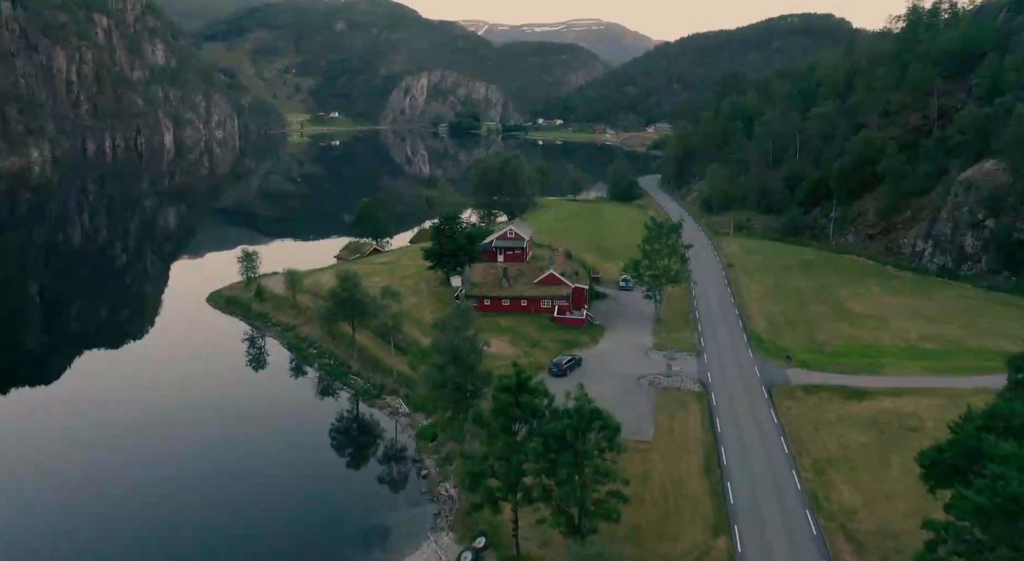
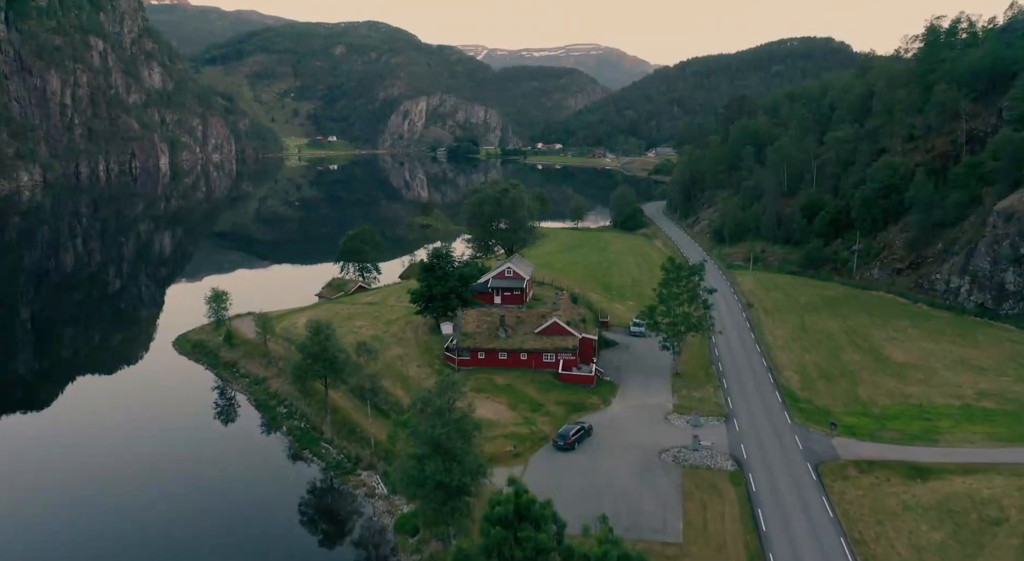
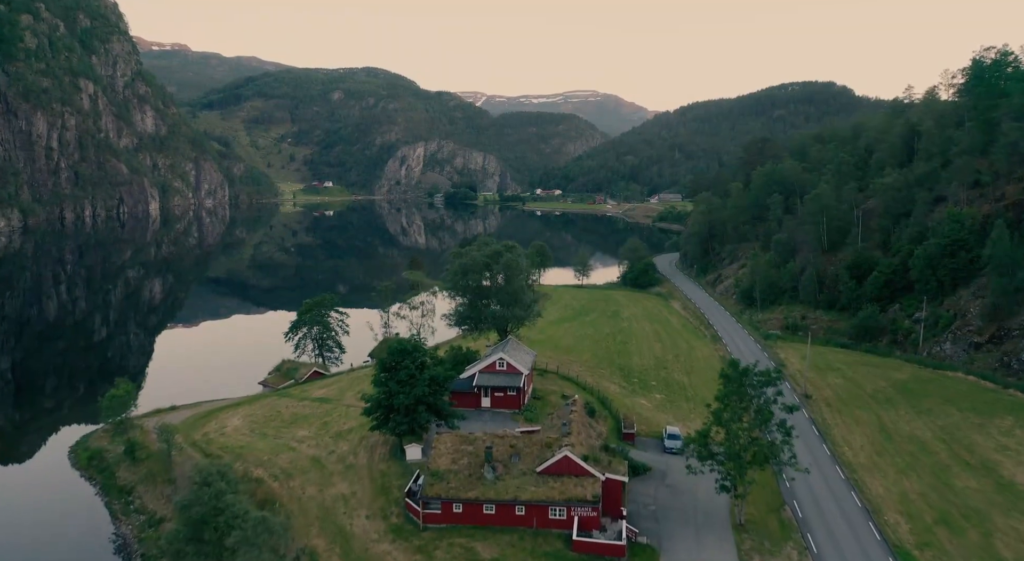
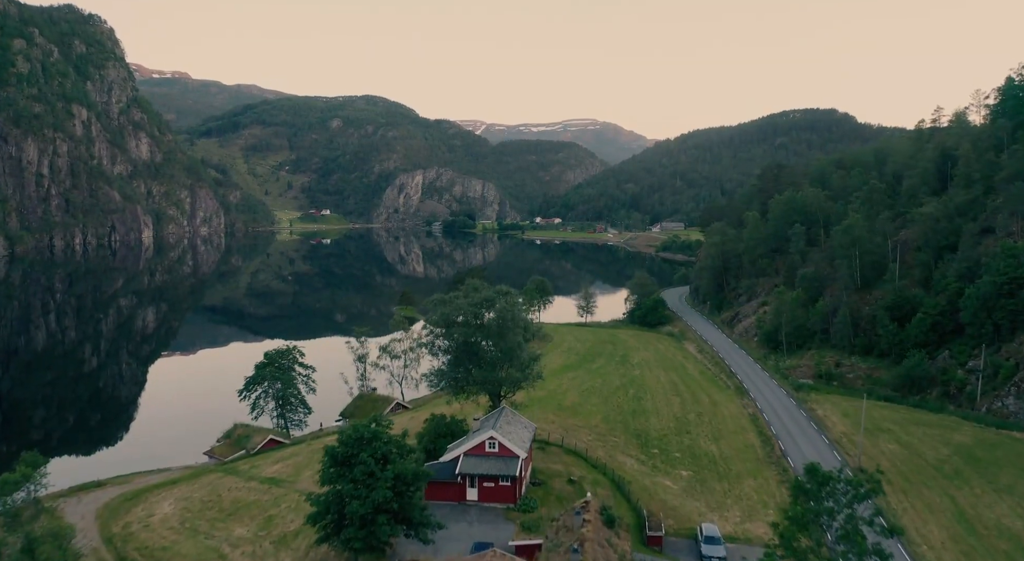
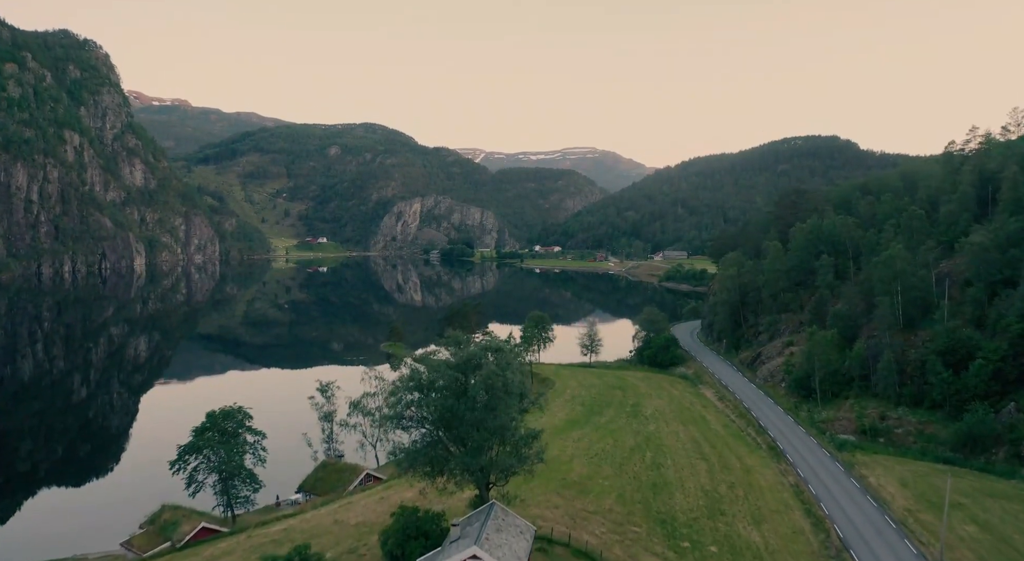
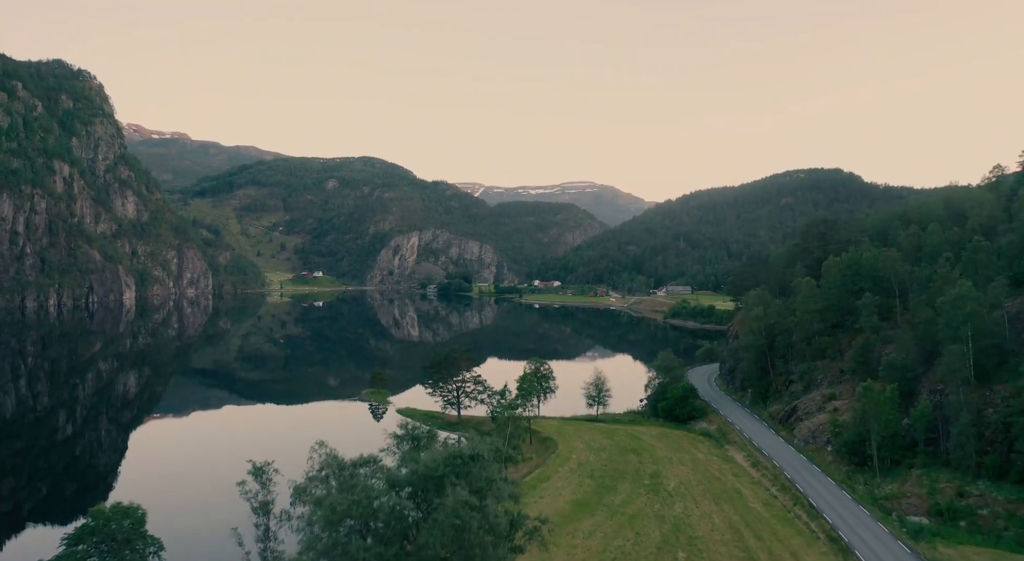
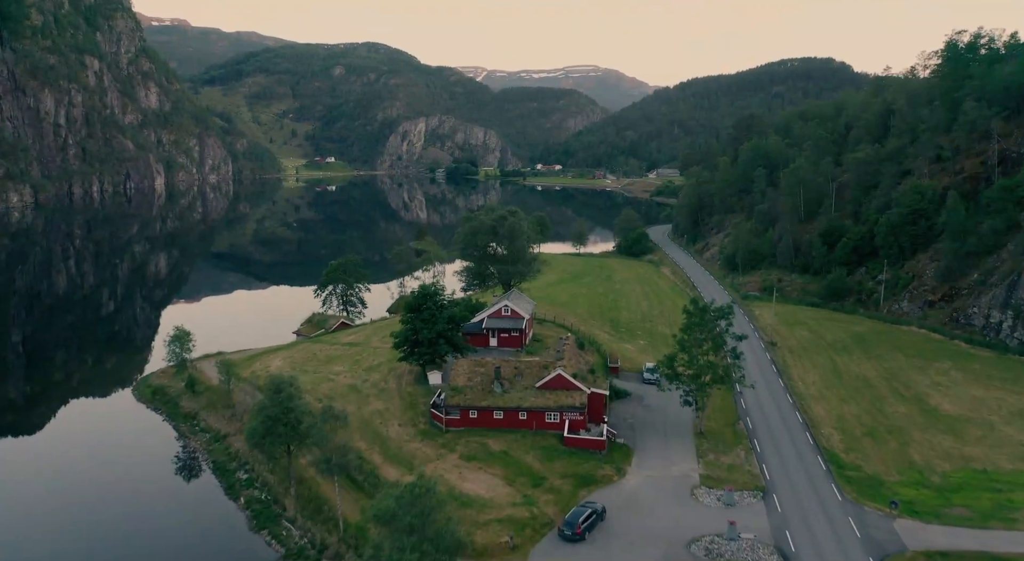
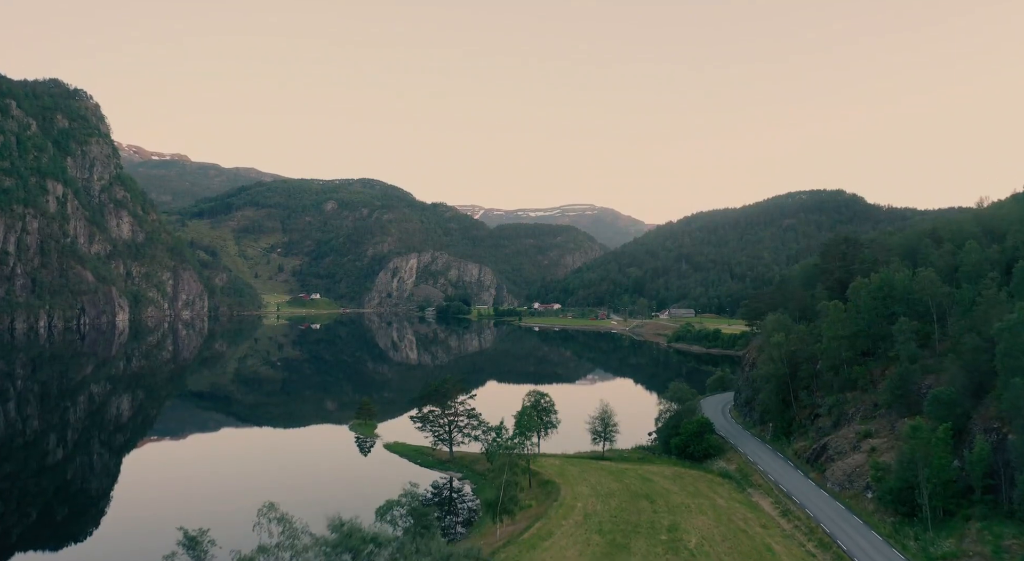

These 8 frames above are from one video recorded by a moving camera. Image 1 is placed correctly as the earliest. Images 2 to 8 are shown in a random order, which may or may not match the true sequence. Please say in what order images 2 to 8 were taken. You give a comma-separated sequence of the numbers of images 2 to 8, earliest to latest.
2, 7, 3, 4, 5, 6, 8
